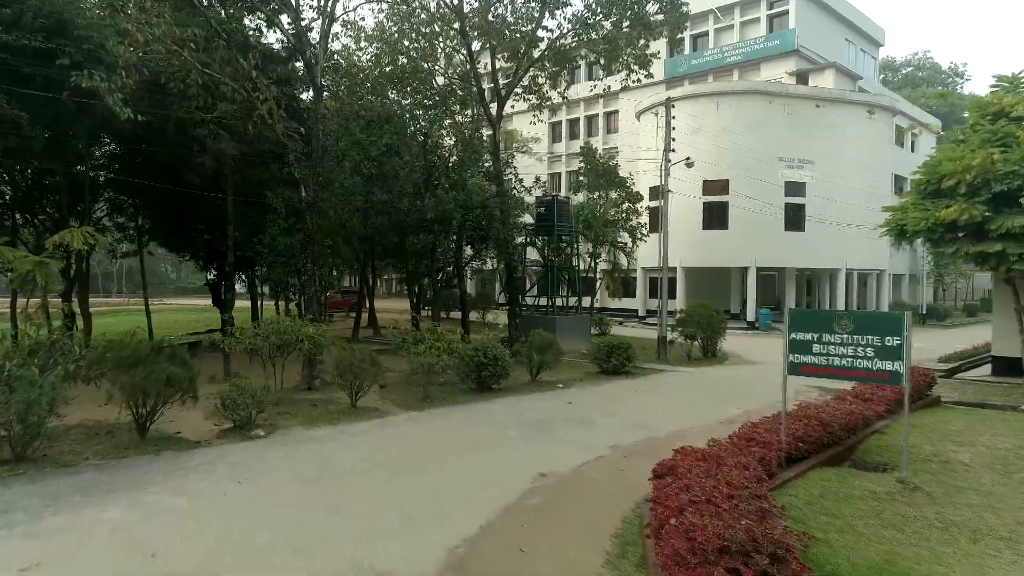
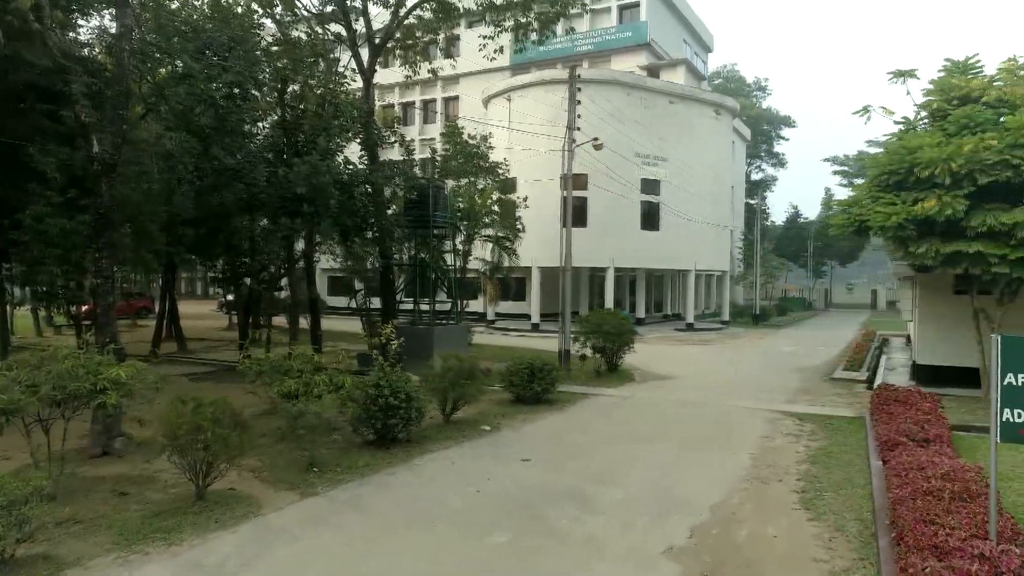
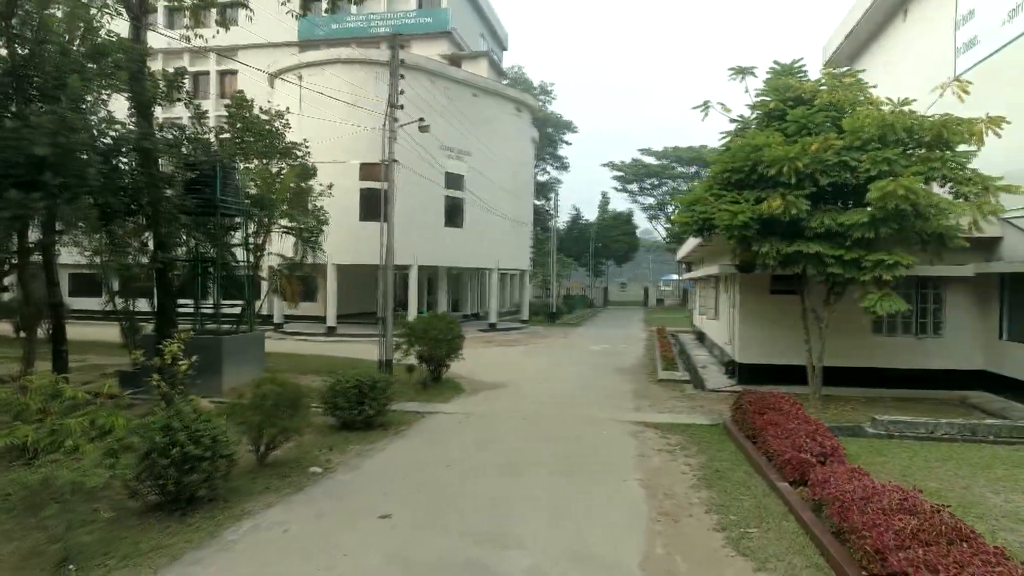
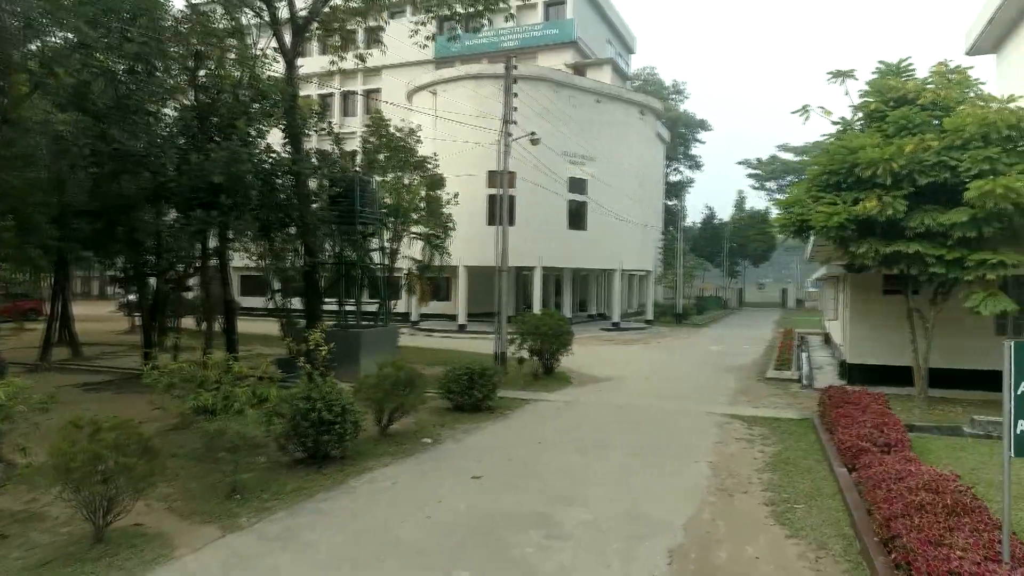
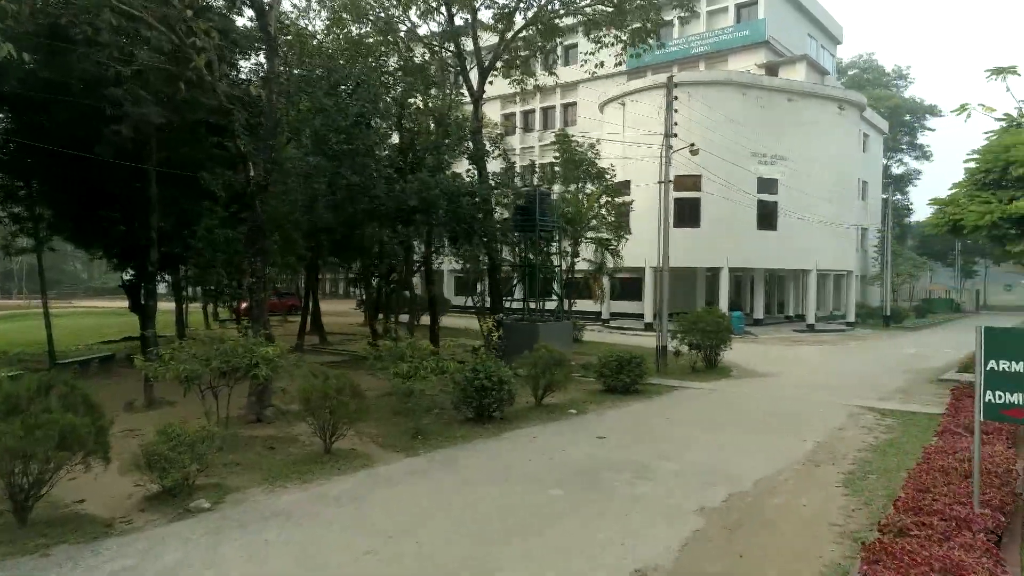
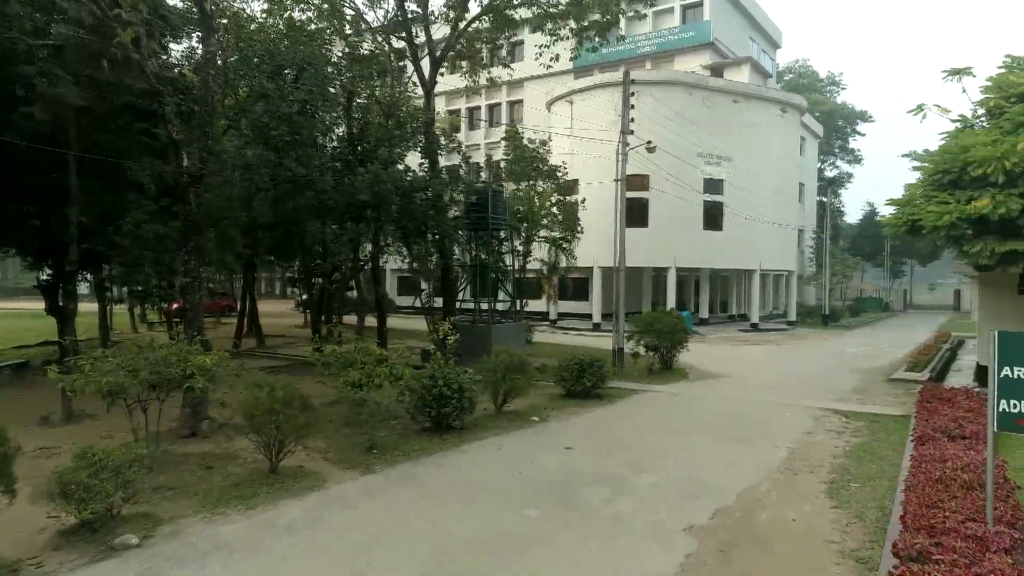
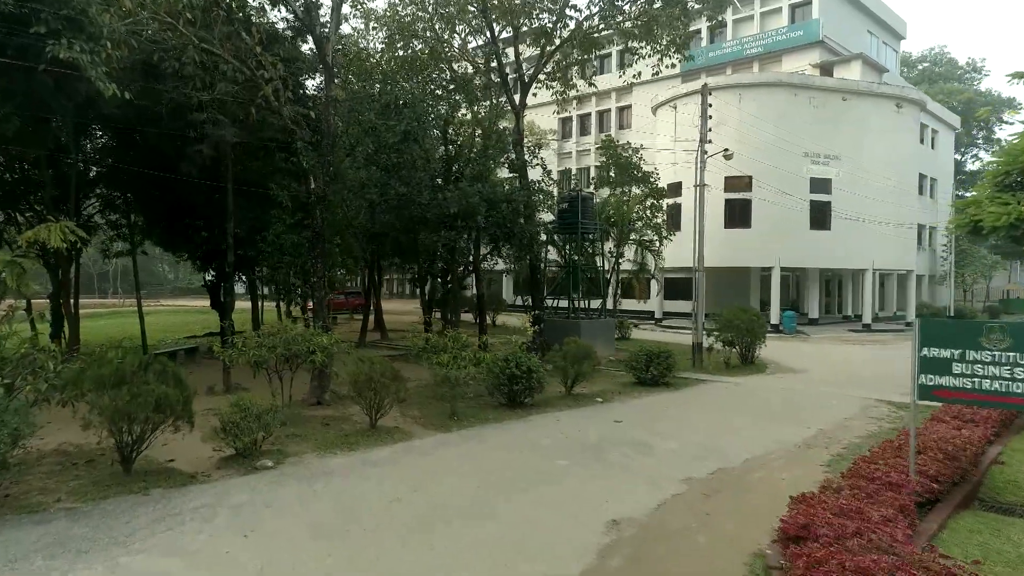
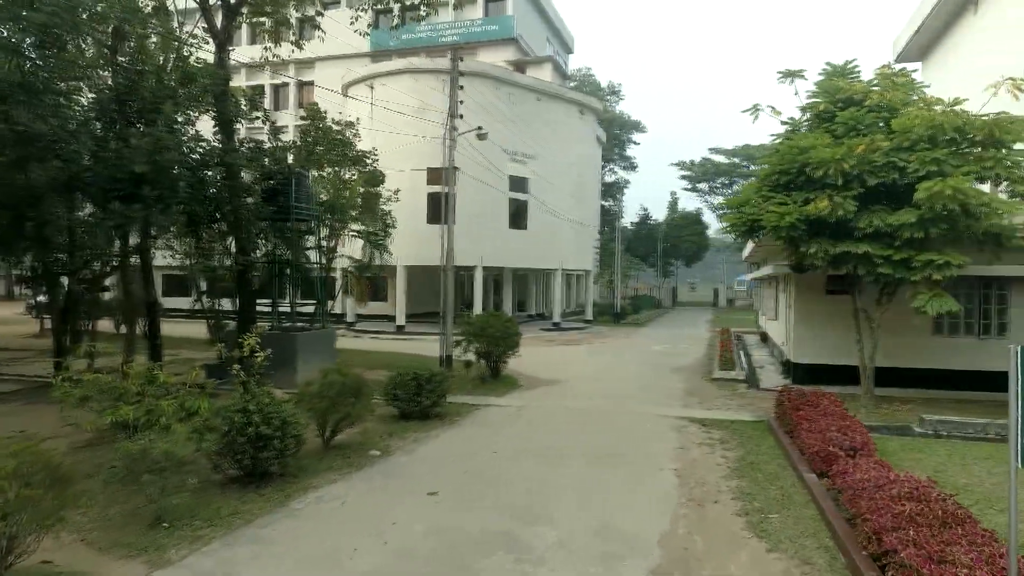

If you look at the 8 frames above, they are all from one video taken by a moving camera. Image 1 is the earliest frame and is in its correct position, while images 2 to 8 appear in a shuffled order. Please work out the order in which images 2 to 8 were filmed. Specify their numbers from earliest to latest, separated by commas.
7, 5, 6, 2, 4, 8, 3
